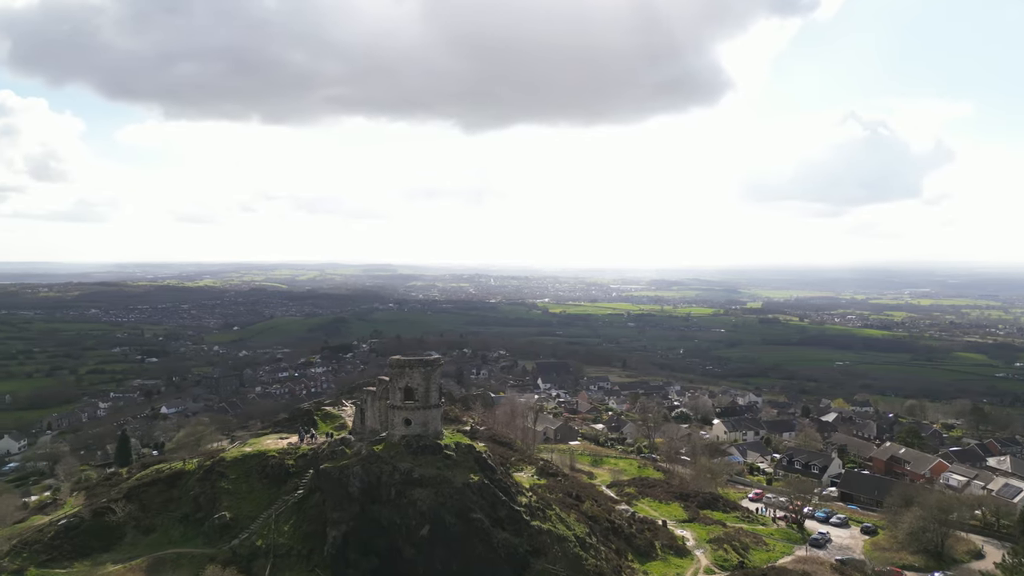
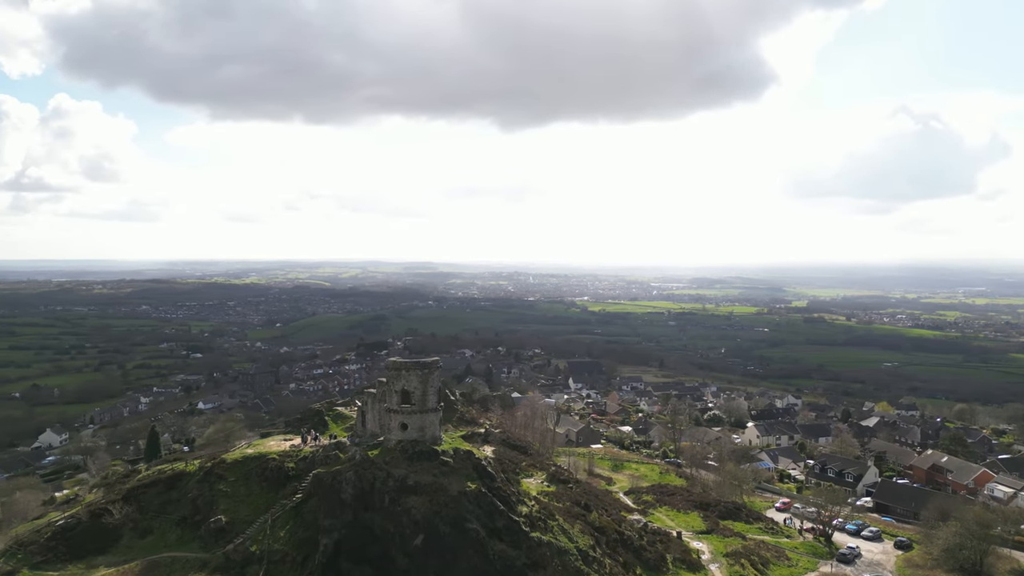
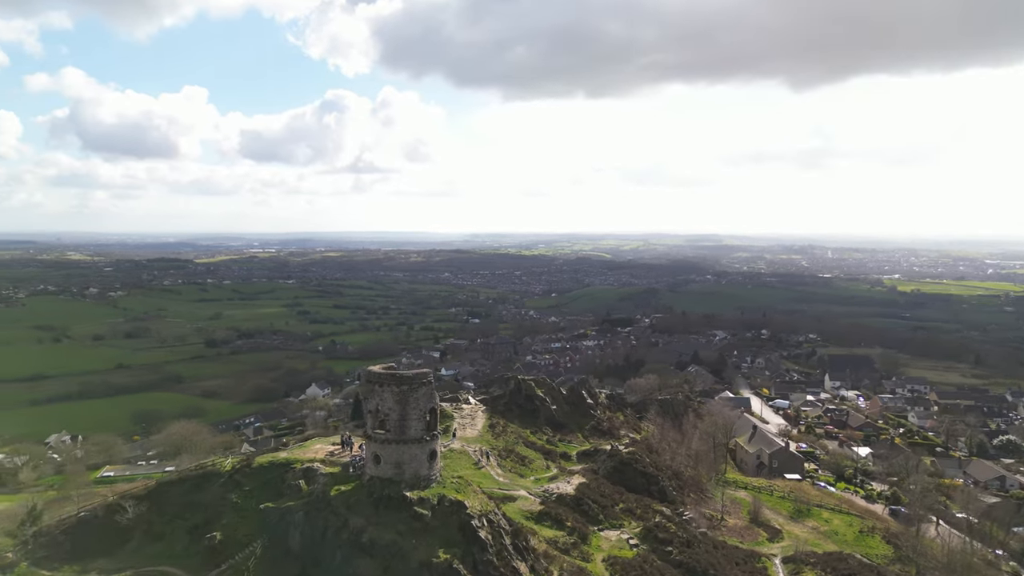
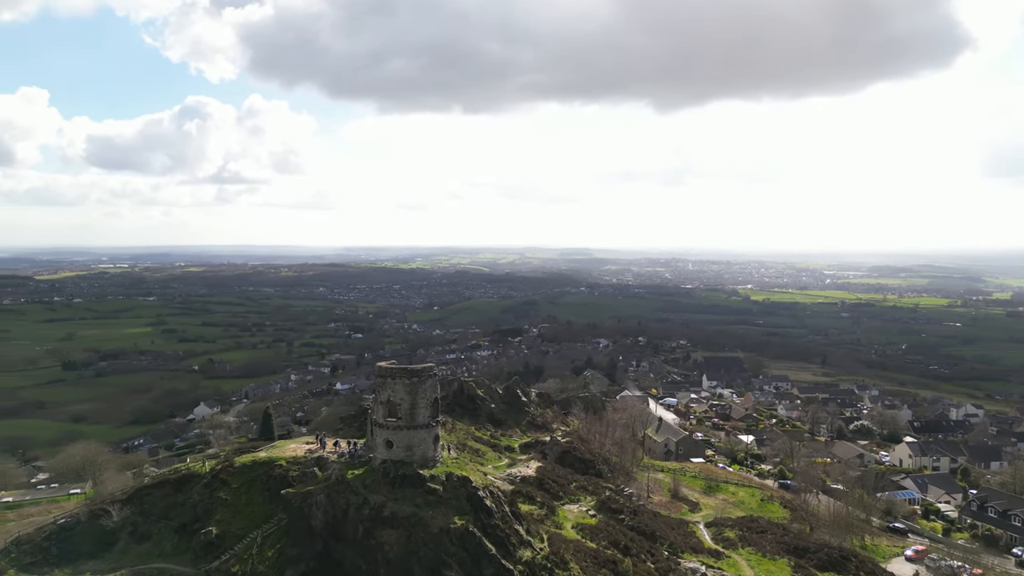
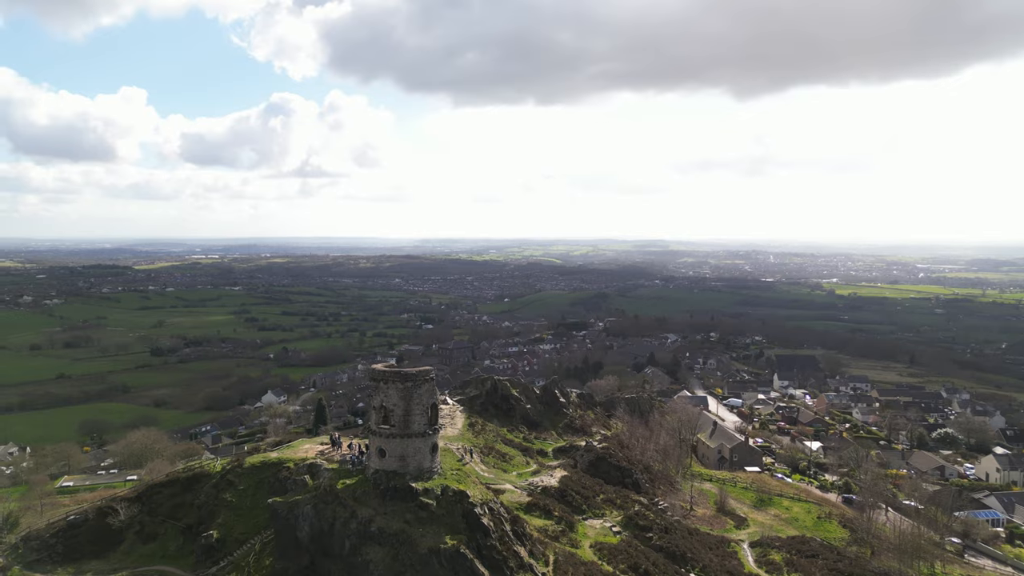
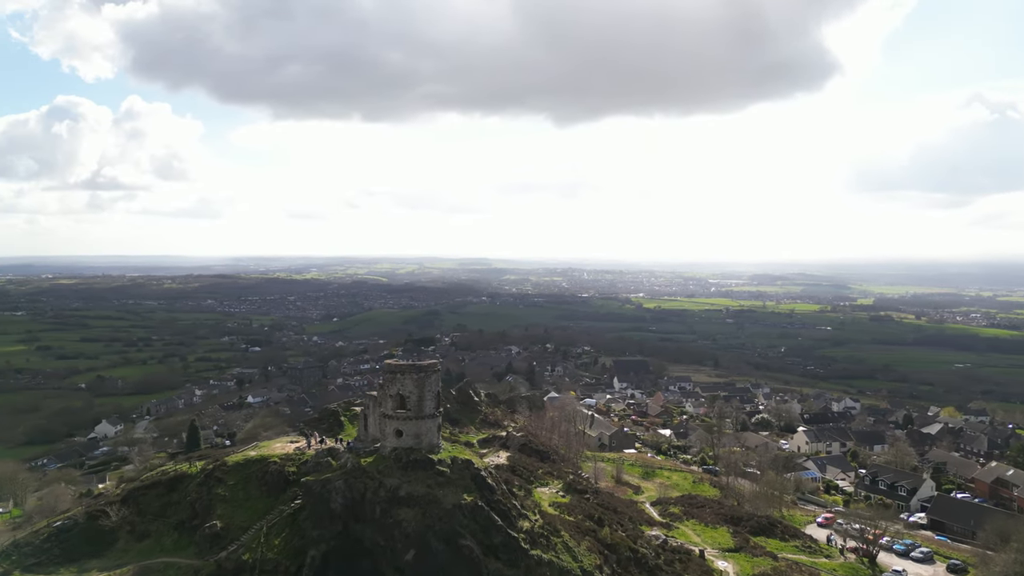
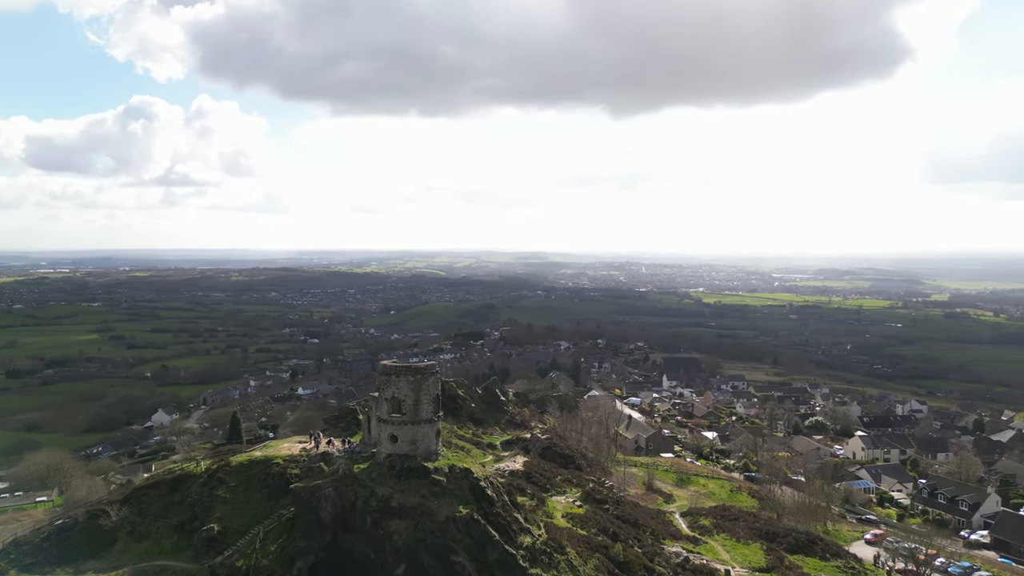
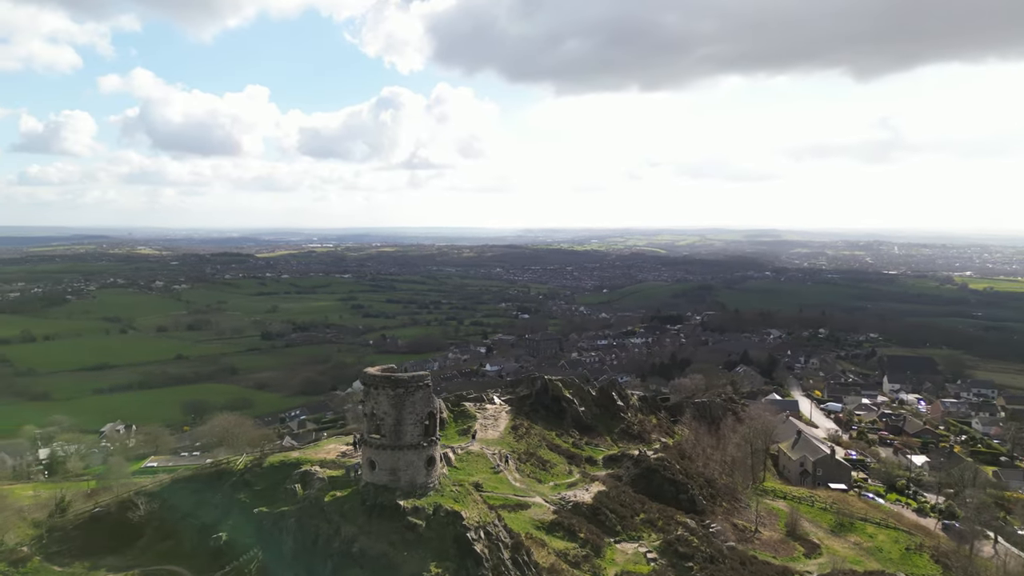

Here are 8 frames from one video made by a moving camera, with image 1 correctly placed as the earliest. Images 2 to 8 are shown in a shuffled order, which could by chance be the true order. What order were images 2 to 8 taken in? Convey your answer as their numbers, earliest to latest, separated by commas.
2, 6, 7, 4, 5, 3, 8
